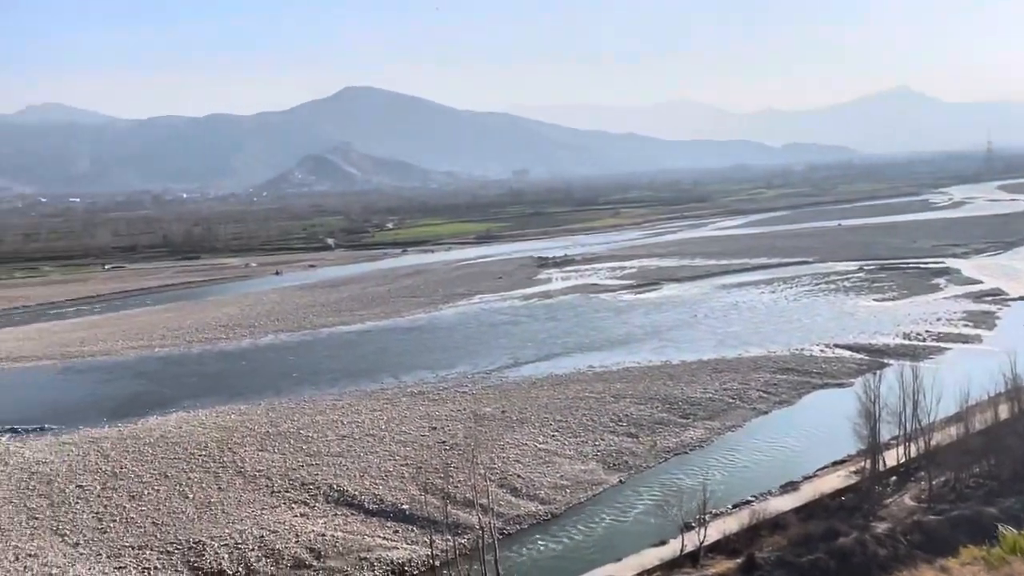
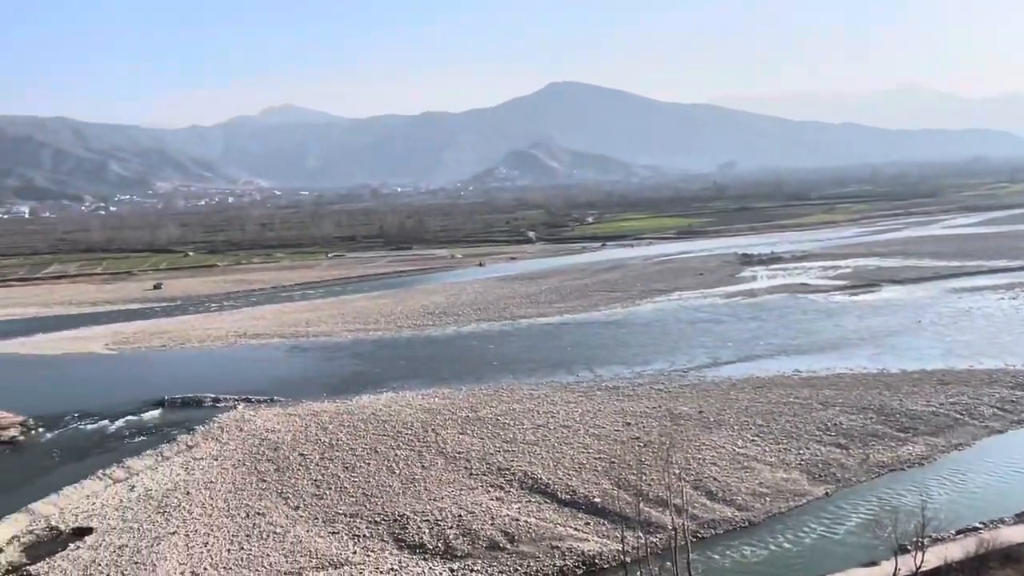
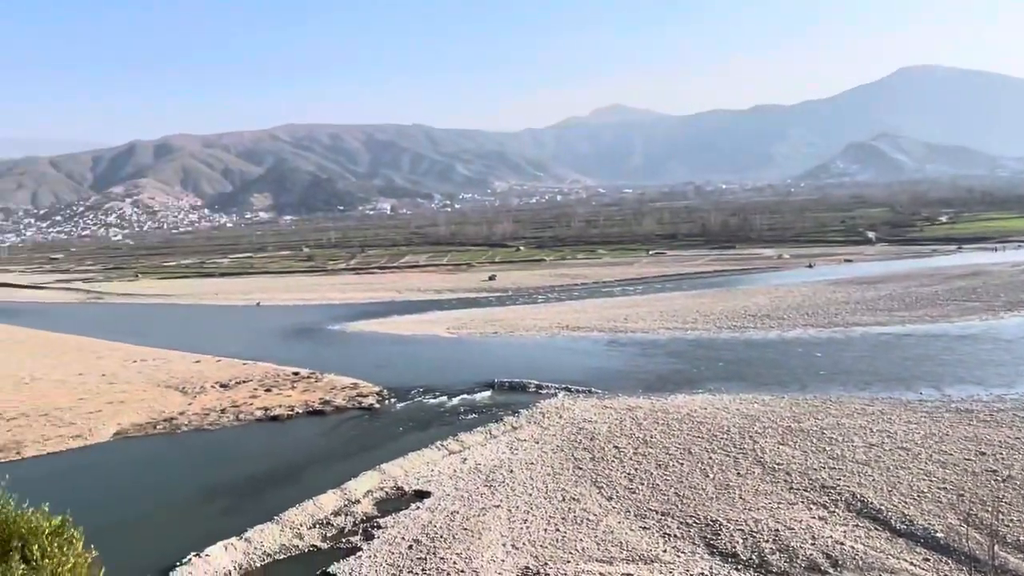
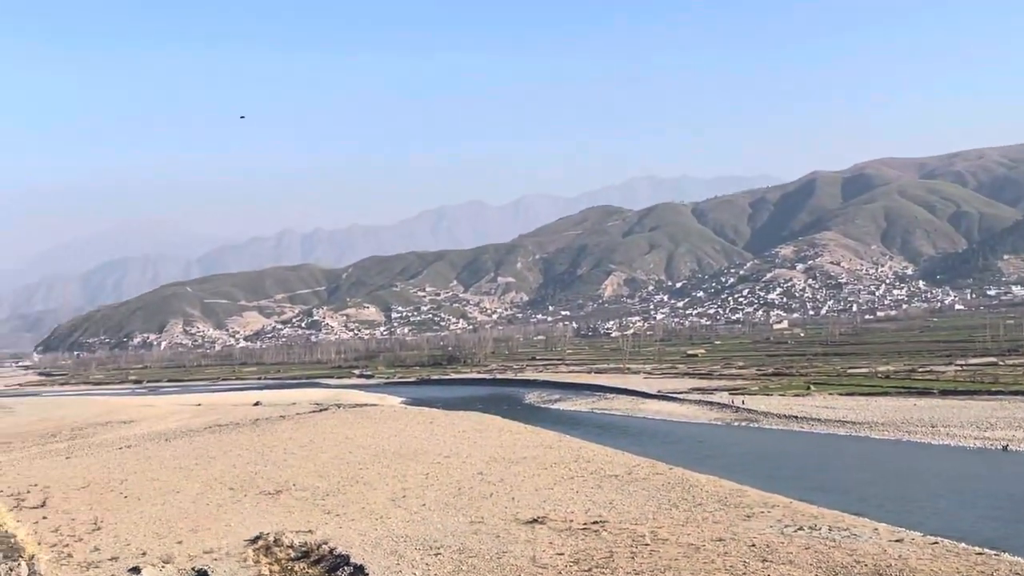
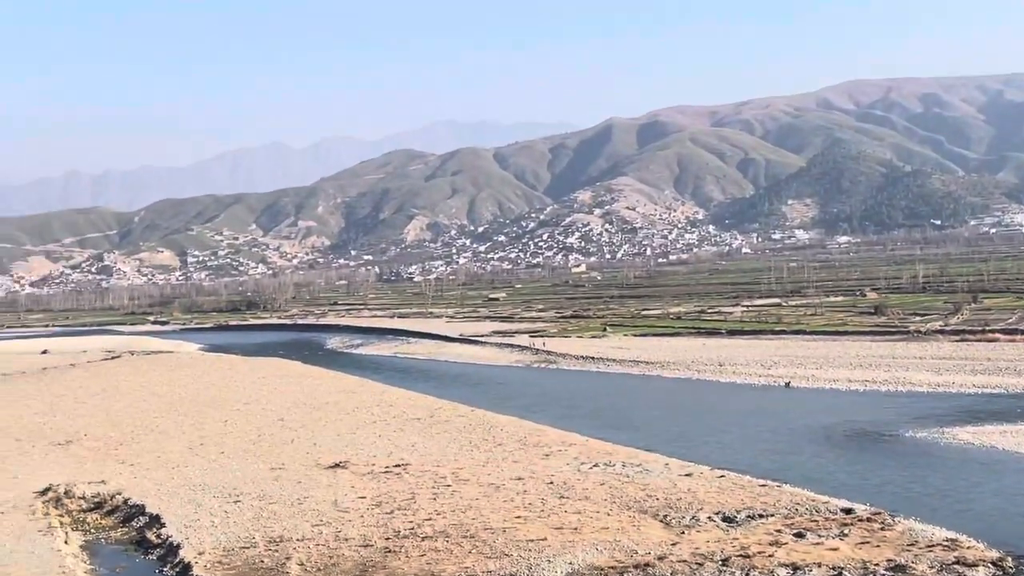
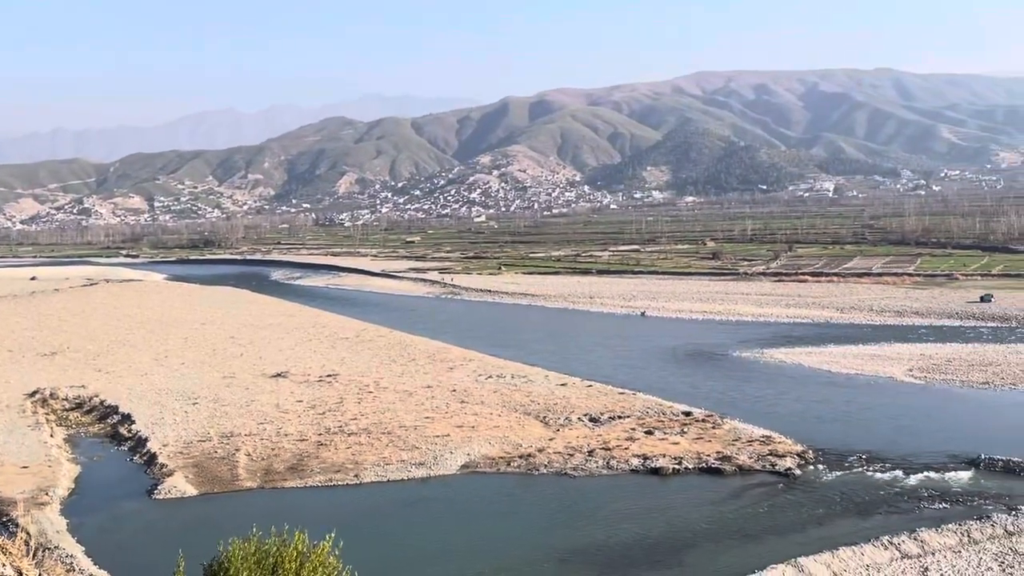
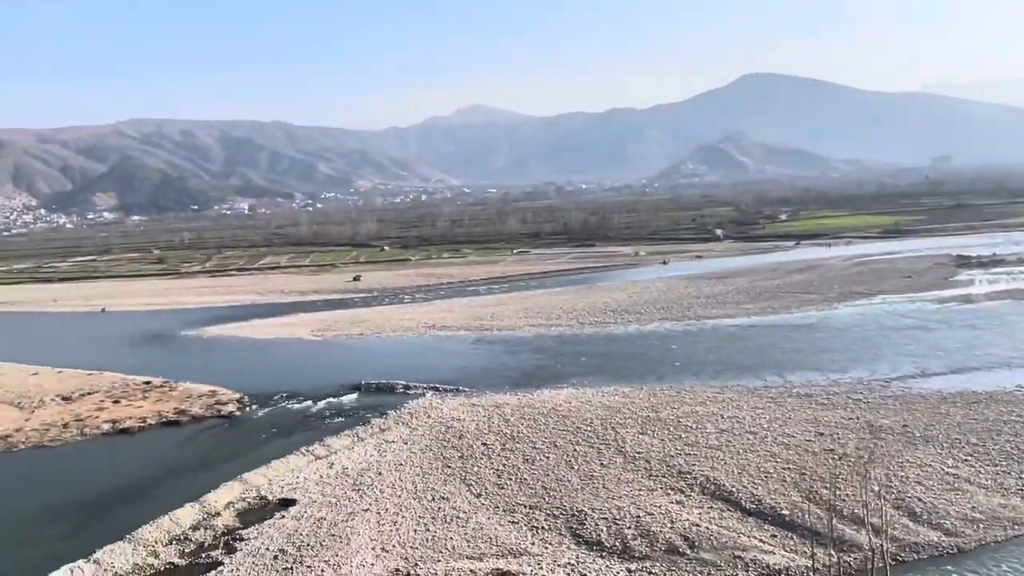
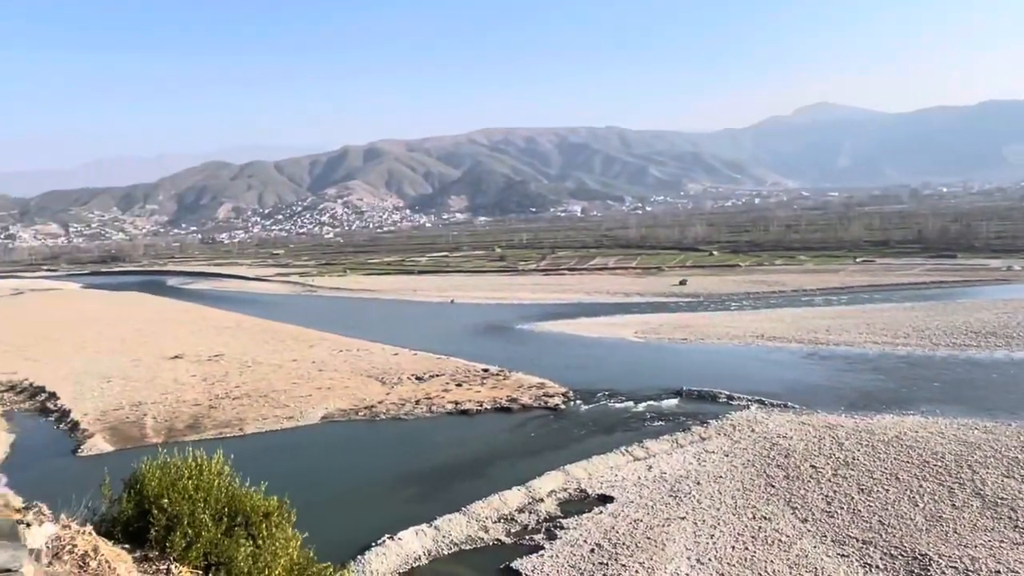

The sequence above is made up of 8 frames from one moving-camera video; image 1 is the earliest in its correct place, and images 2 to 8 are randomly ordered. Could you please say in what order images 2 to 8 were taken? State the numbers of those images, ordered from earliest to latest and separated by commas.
2, 7, 3, 8, 6, 5, 4
